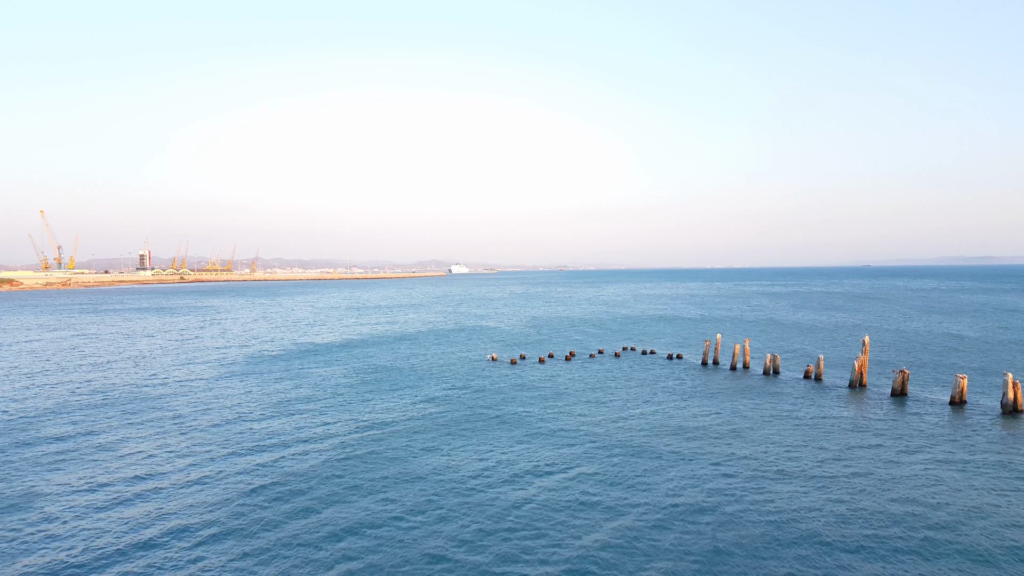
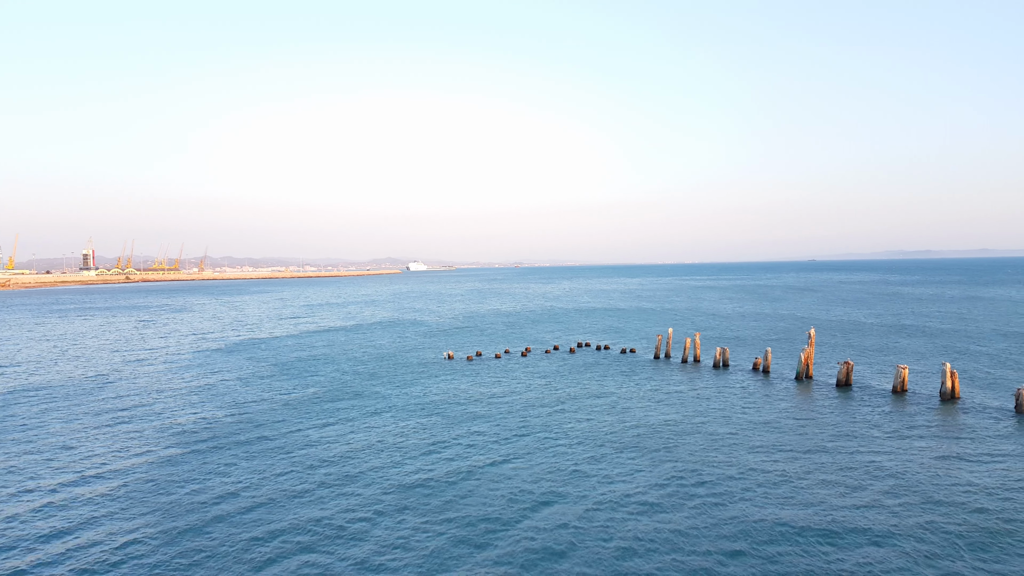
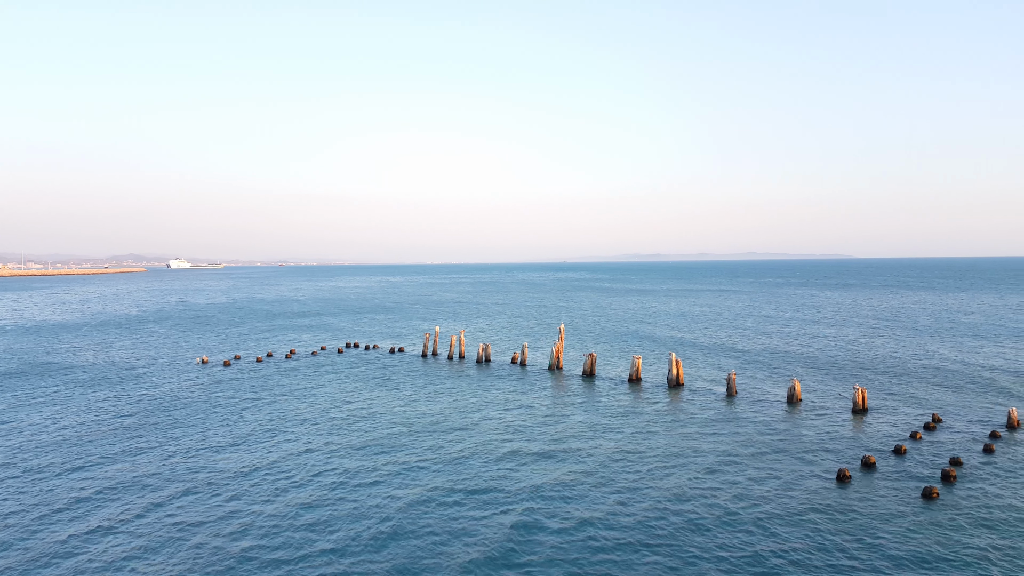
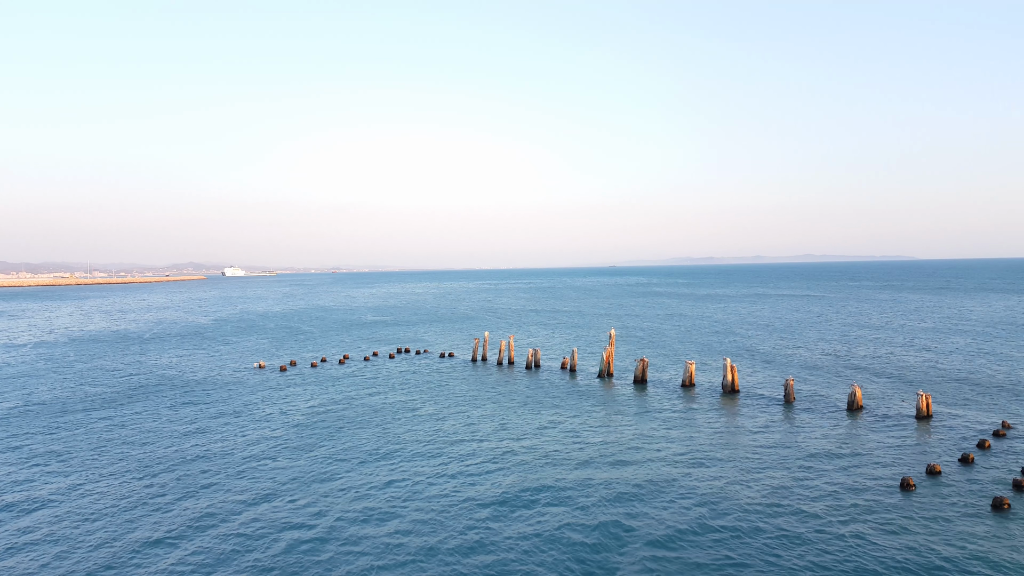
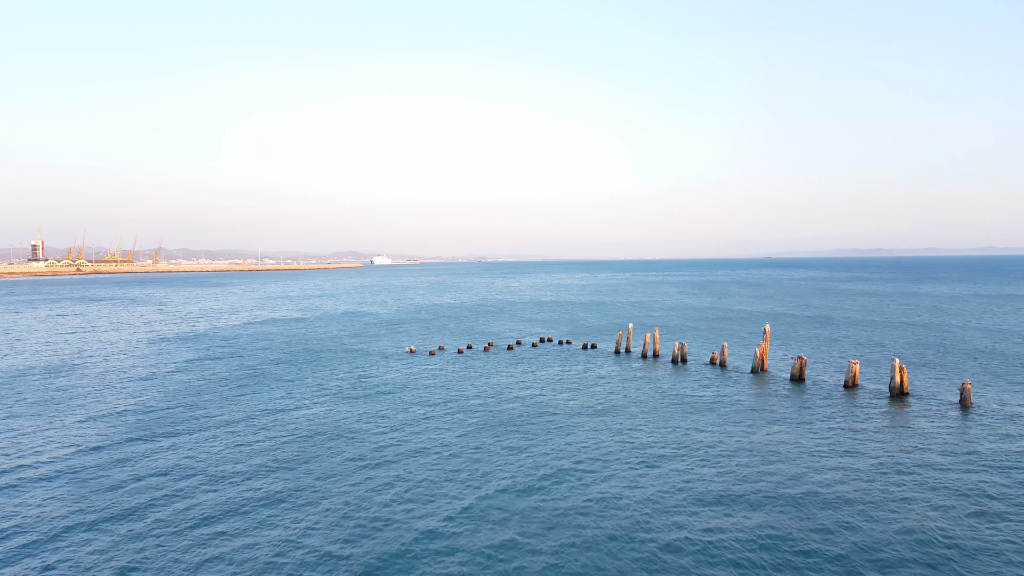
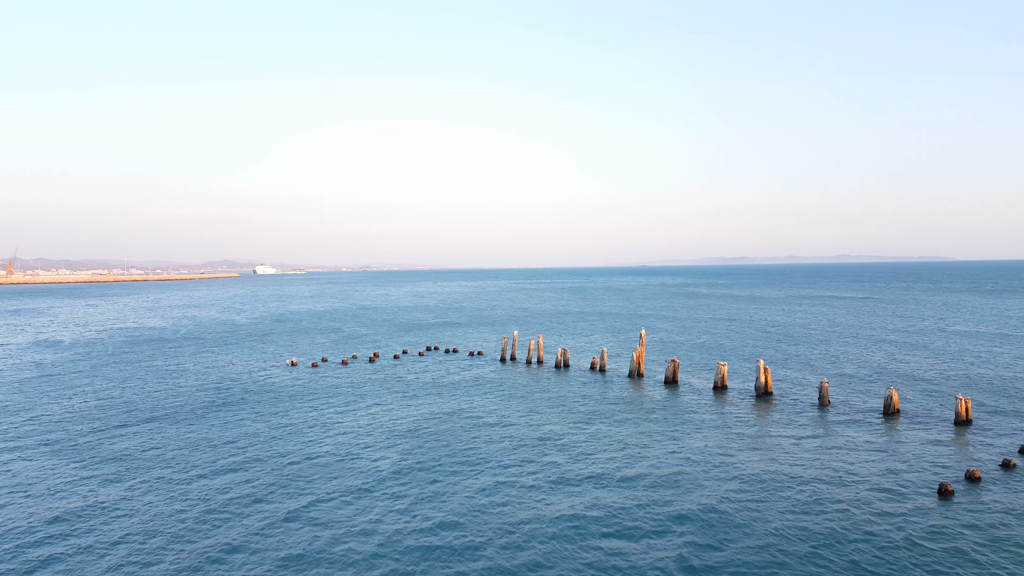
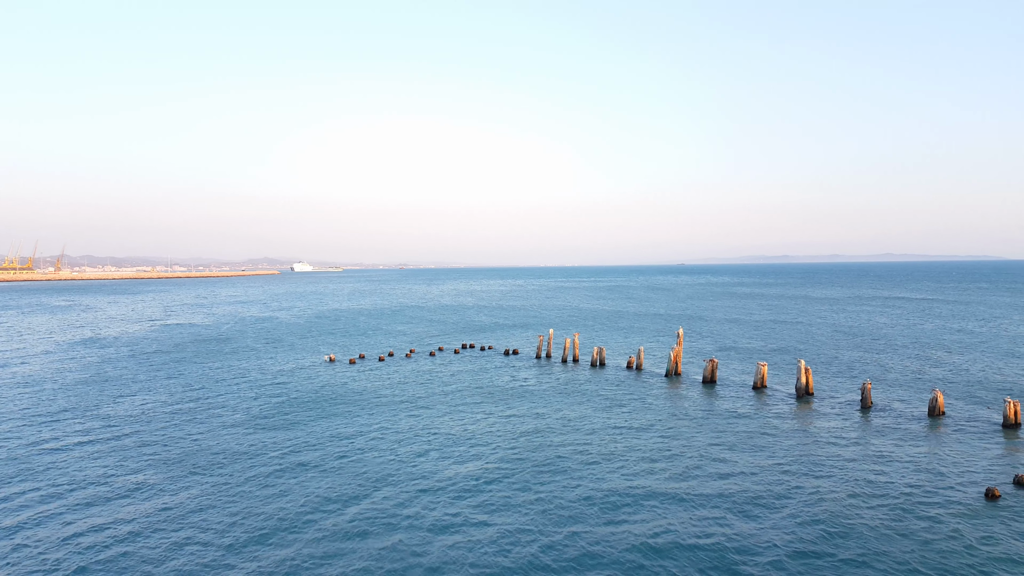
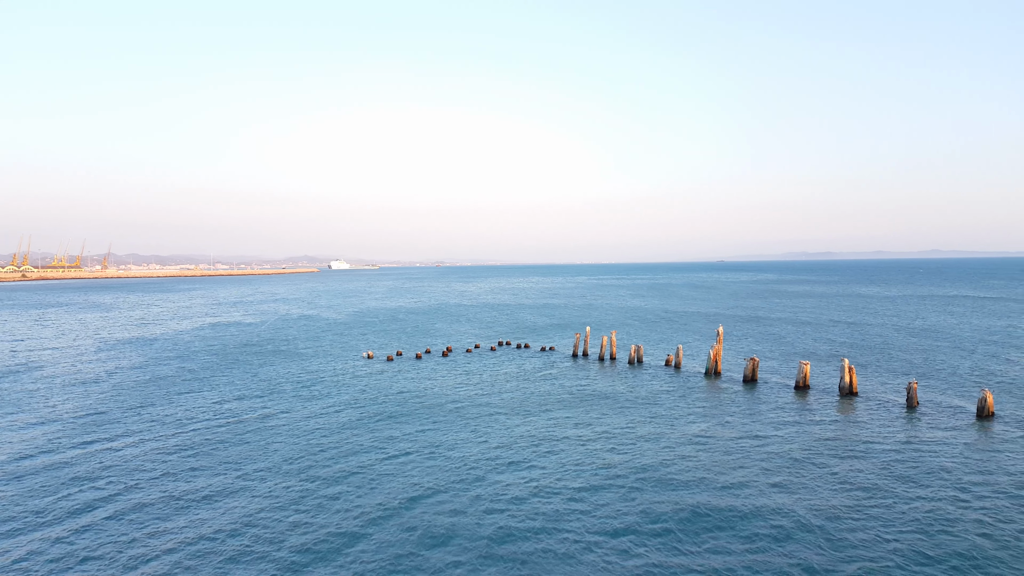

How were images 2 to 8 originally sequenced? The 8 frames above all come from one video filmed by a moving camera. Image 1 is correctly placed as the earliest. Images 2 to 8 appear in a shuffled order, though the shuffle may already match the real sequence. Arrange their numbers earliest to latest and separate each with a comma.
2, 5, 8, 7, 6, 4, 3
